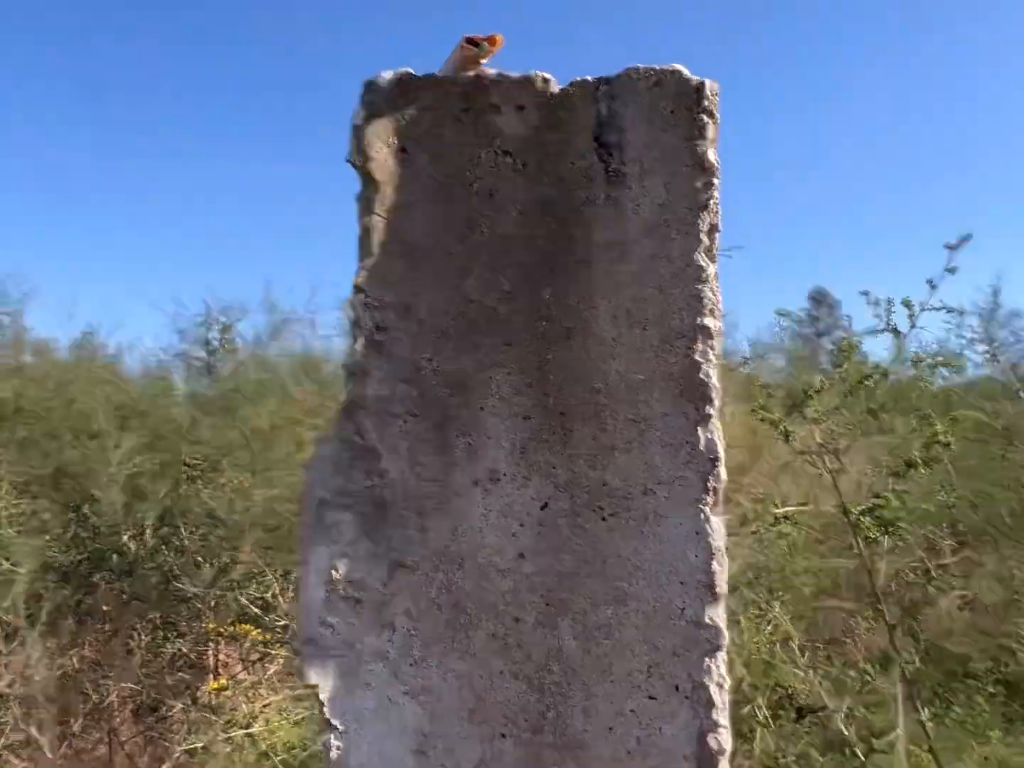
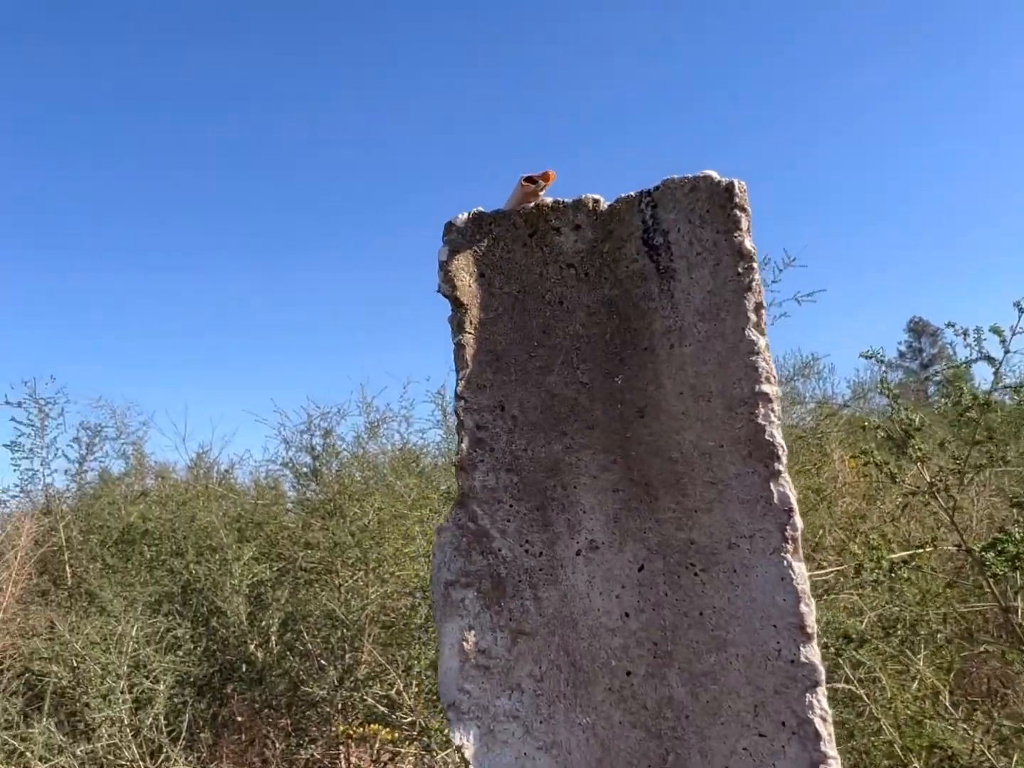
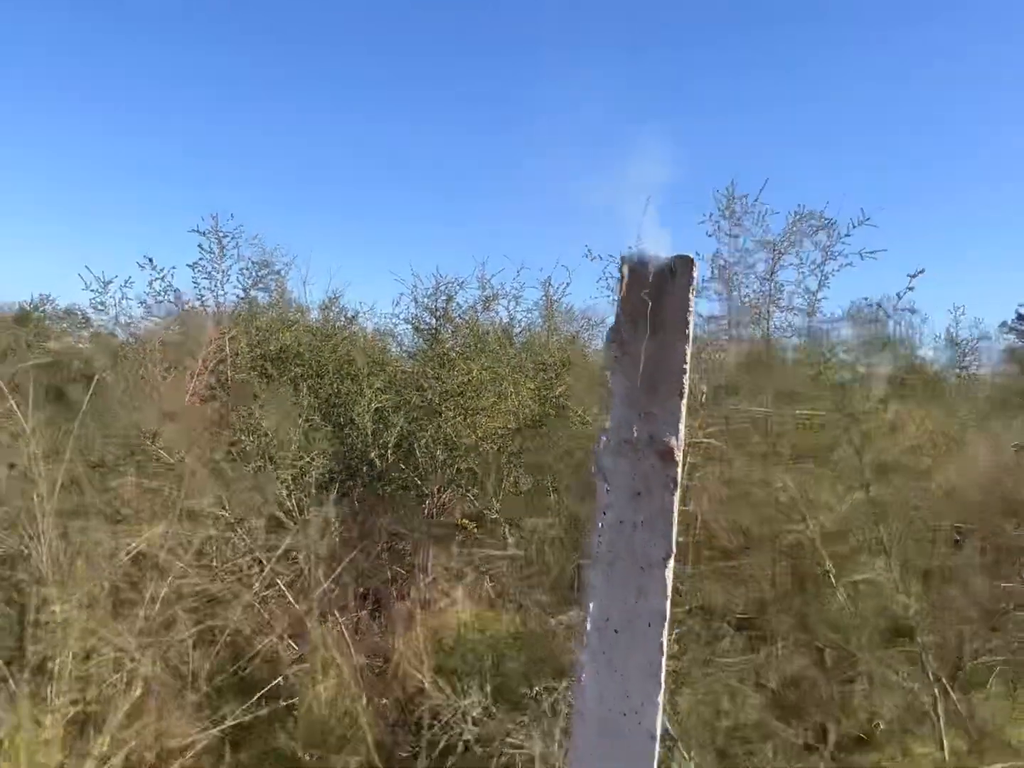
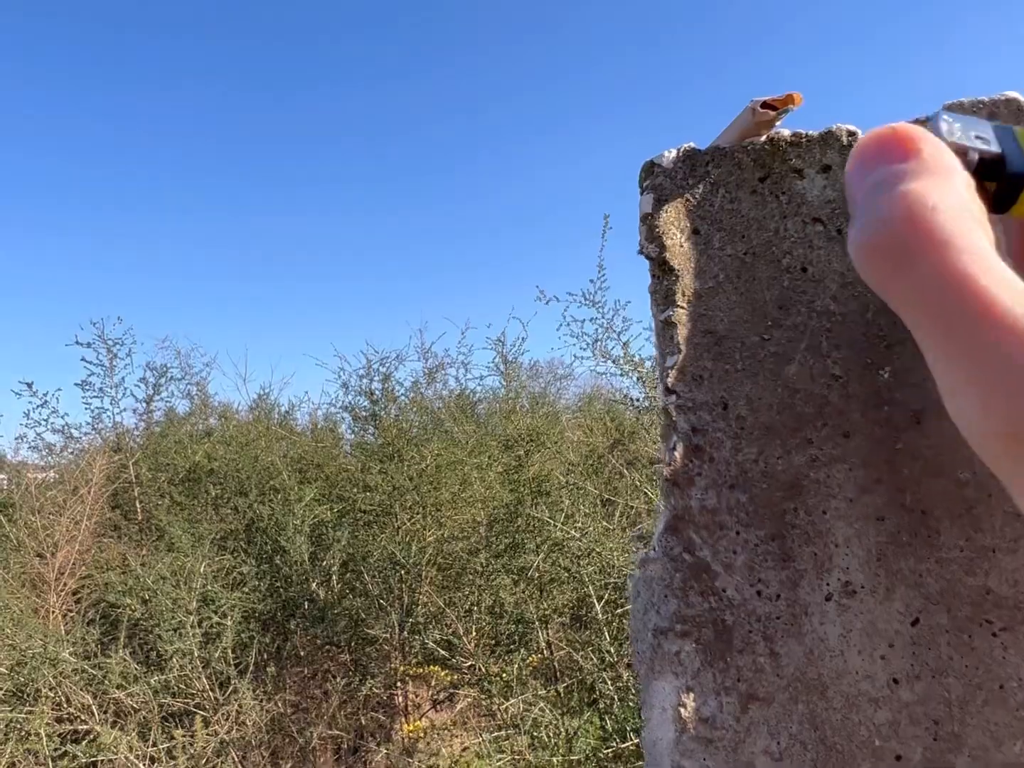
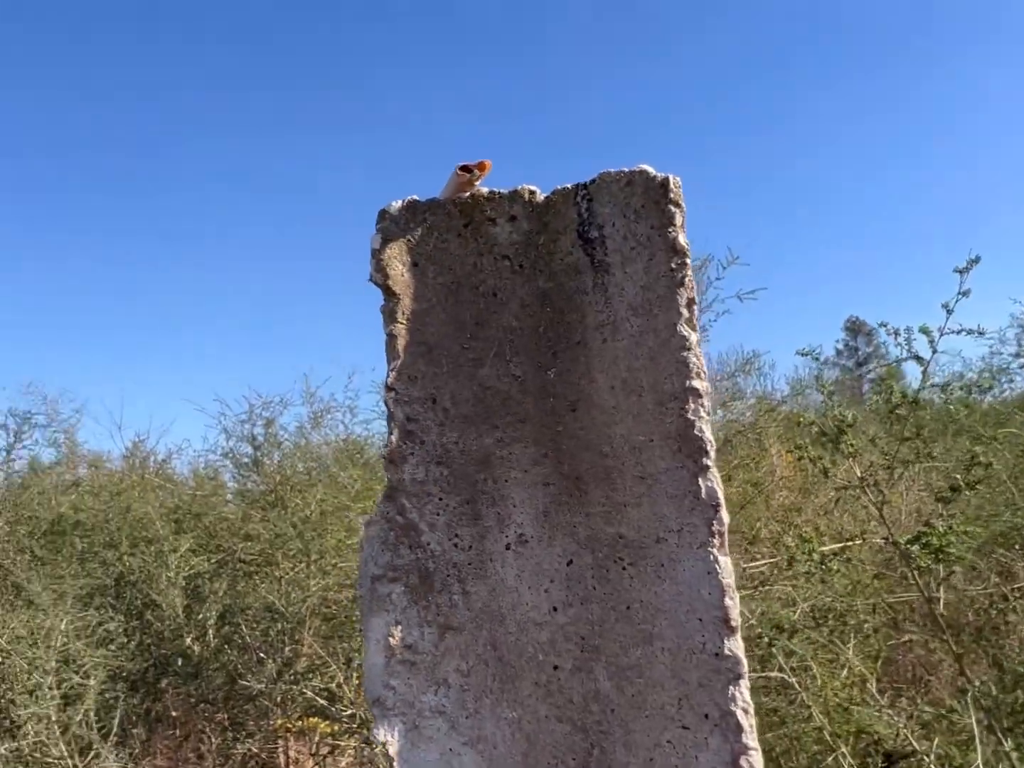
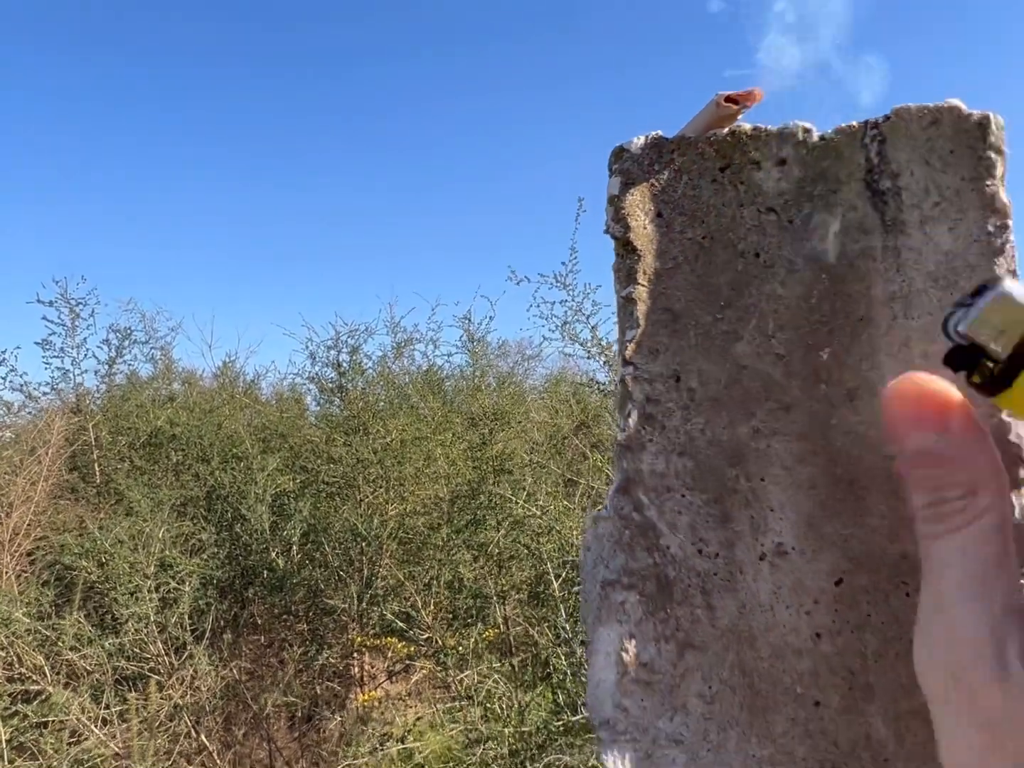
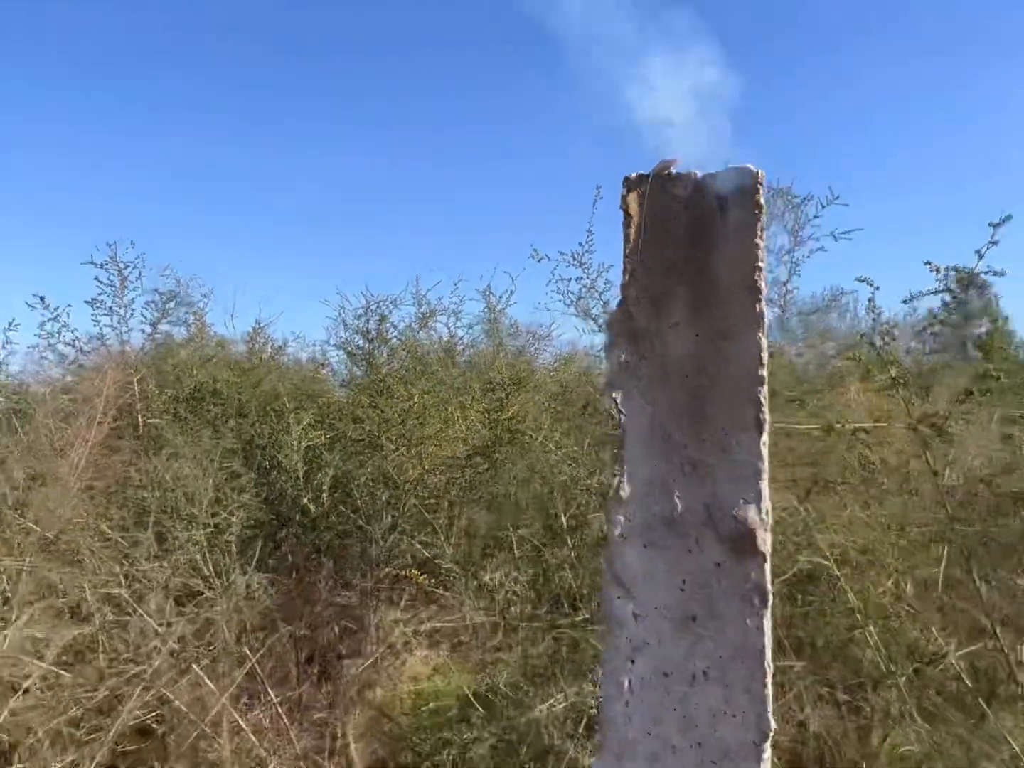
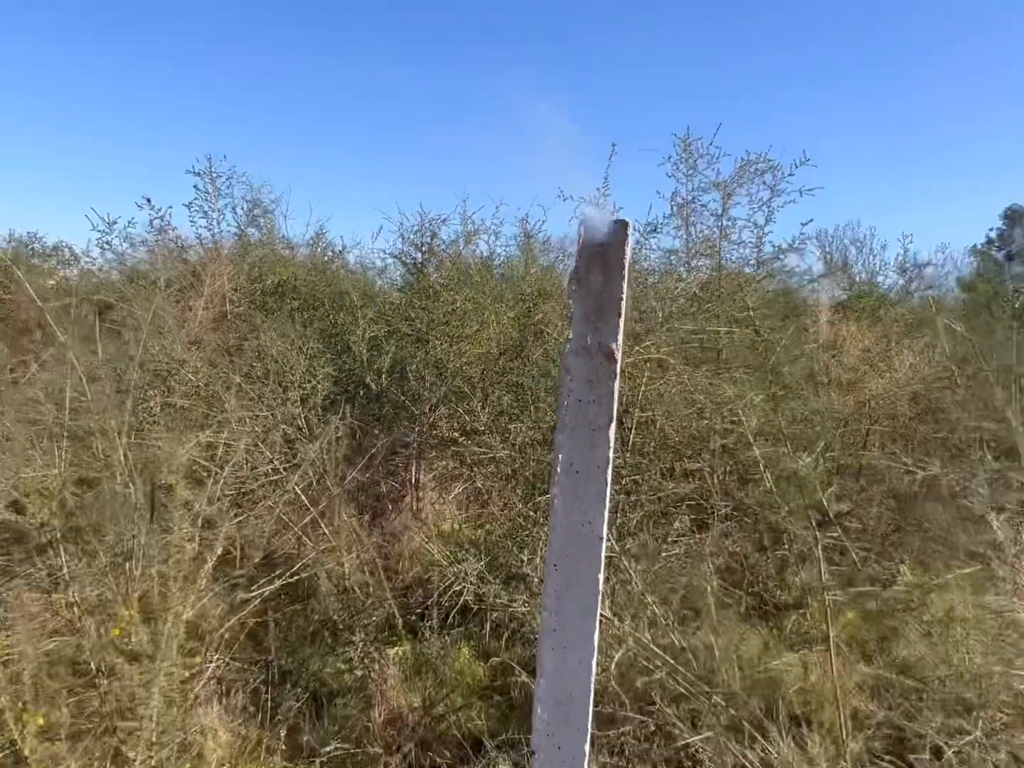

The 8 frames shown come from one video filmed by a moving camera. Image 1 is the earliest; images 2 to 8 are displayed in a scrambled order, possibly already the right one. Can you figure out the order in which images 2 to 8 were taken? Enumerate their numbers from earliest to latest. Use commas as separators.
5, 2, 4, 6, 7, 3, 8
